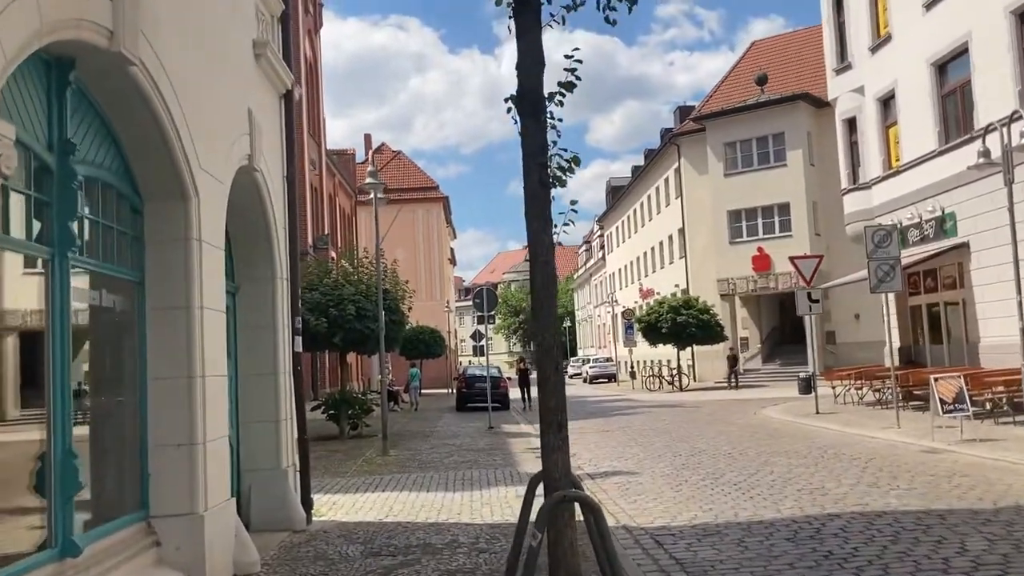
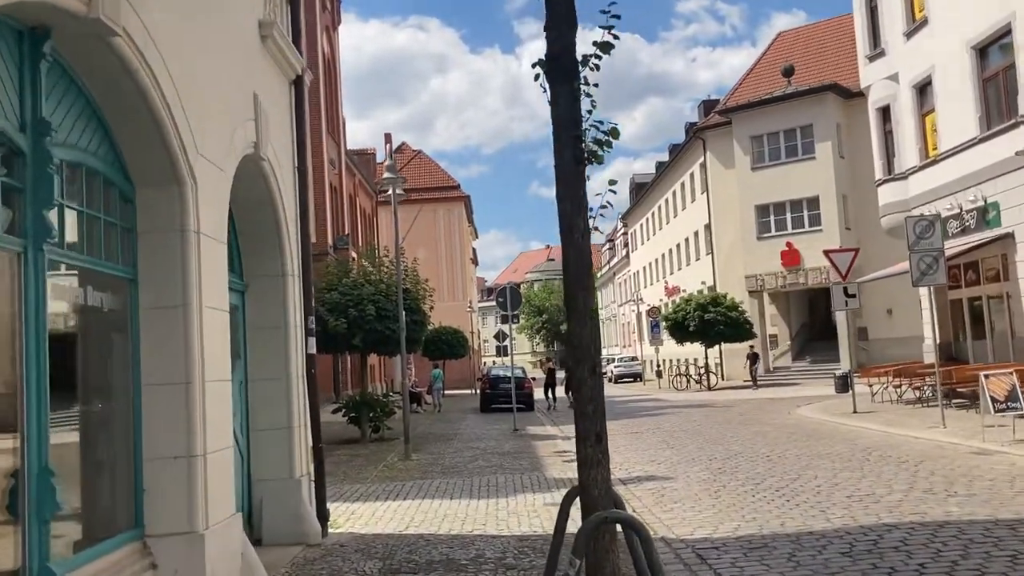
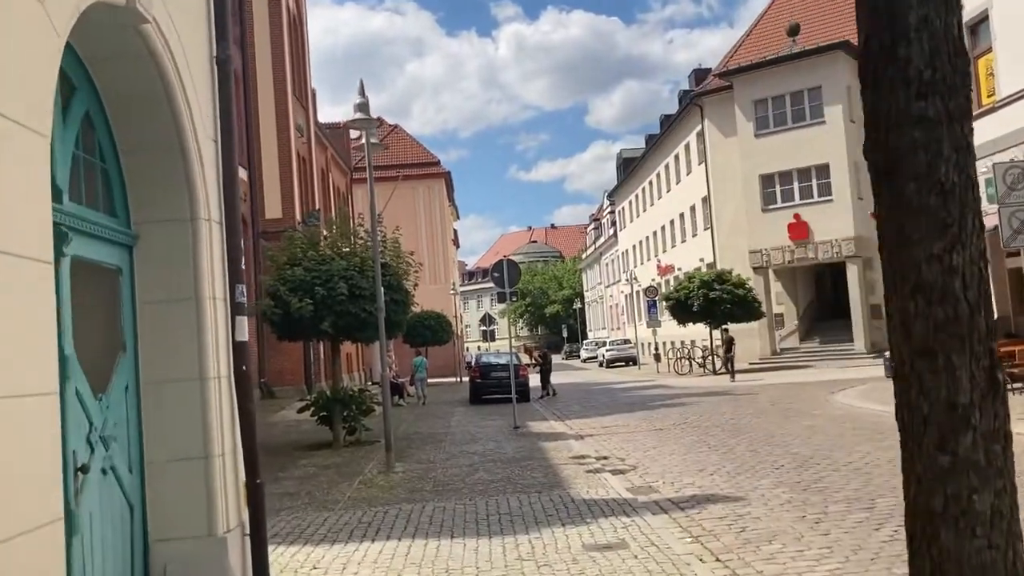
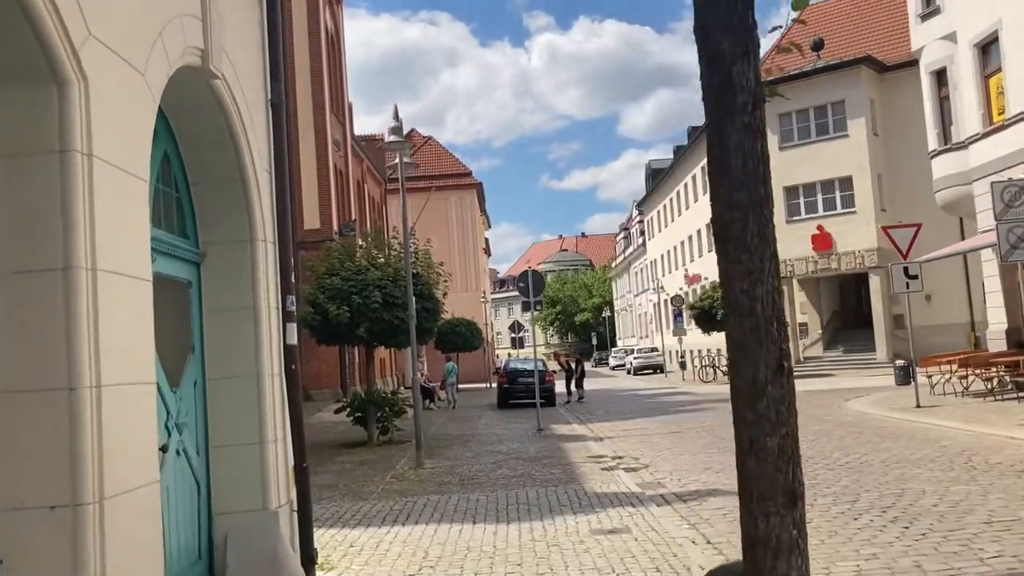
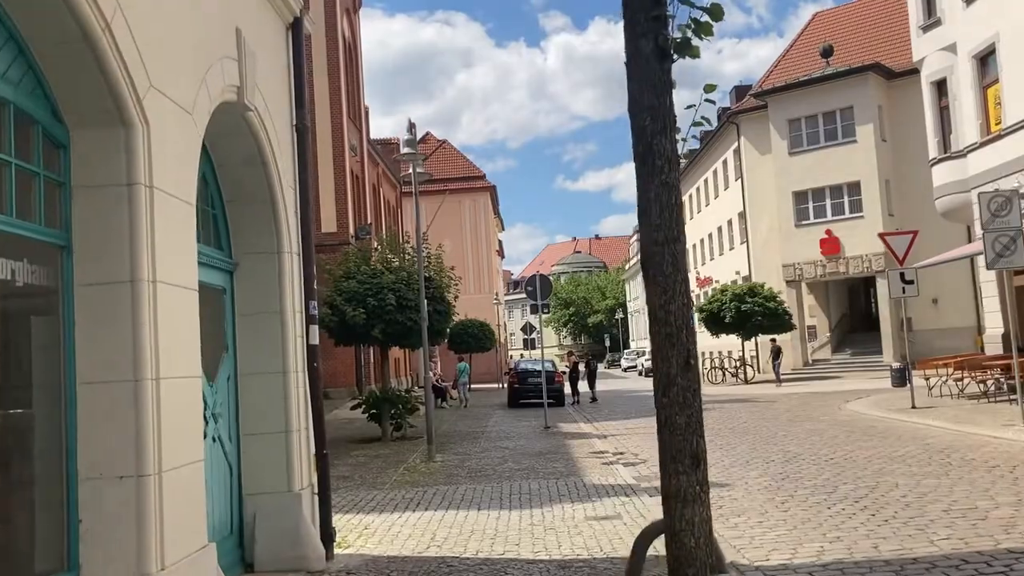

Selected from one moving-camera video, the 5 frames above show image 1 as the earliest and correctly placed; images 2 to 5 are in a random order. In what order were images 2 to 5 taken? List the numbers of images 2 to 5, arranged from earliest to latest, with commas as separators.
2, 5, 4, 3
